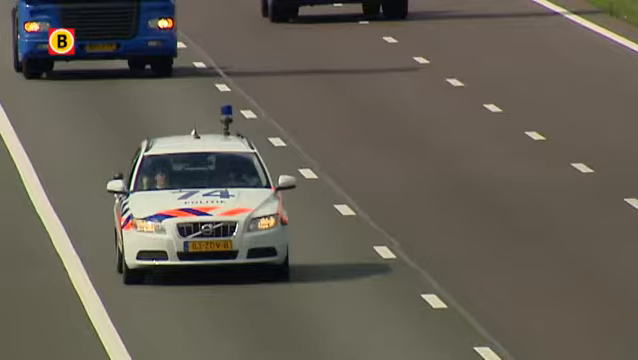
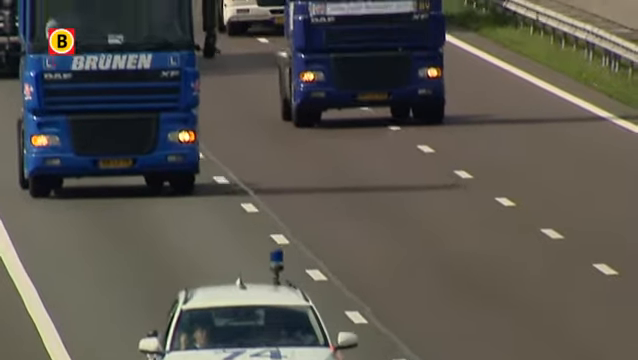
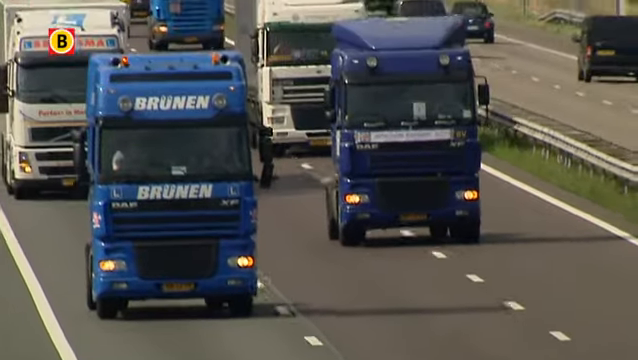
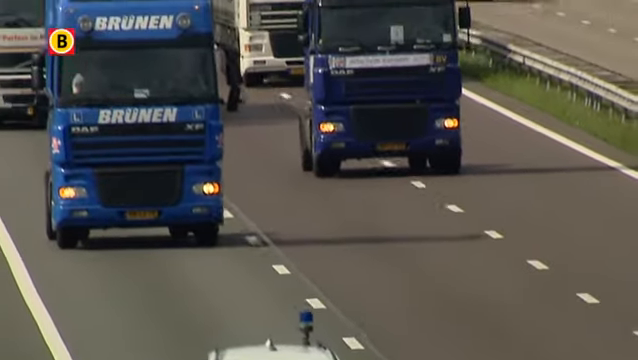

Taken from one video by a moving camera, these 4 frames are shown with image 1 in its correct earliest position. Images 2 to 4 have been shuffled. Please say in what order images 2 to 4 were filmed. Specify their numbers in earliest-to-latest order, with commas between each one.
2, 4, 3
